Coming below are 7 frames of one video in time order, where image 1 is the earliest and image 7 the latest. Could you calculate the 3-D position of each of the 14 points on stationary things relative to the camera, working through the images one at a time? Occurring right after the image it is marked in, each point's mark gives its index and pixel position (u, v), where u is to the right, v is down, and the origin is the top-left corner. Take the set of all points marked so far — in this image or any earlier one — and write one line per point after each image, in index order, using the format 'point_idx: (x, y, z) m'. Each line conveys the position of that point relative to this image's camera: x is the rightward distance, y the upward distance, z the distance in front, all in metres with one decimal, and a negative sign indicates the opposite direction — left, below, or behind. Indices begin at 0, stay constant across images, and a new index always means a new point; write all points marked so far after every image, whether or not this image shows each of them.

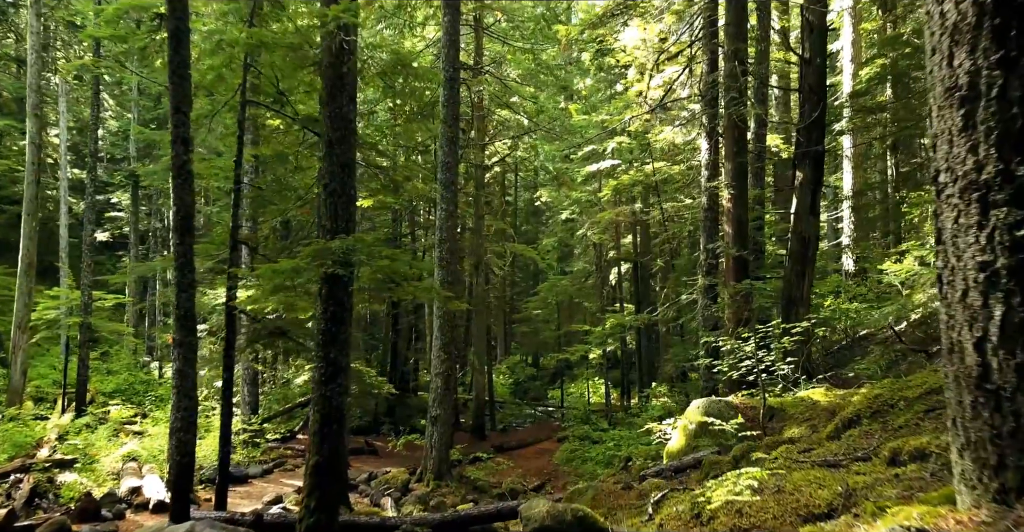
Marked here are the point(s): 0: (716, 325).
0: (+3.5, -1.0, +14.7) m
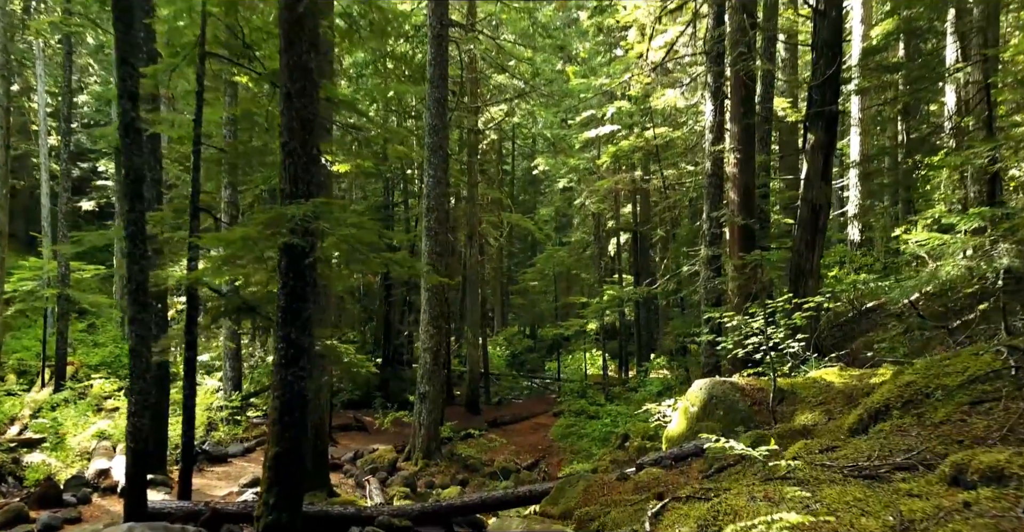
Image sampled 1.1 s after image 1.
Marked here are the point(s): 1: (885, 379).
0: (+3.4, -0.5, +13.8) m
1: (+3.8, -1.2, +8.4) m
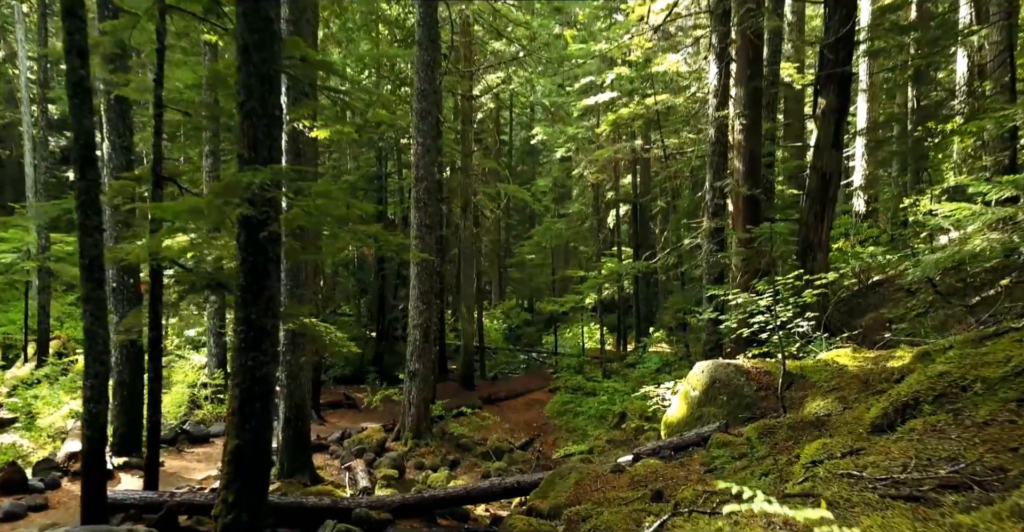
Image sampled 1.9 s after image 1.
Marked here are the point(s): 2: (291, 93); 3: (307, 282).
0: (+3.2, -0.1, +13.1) m
1: (+3.7, -0.9, +7.7) m
2: (-3.0, +2.3, +11.4) m
3: (-2.9, -0.2, +12.1) m
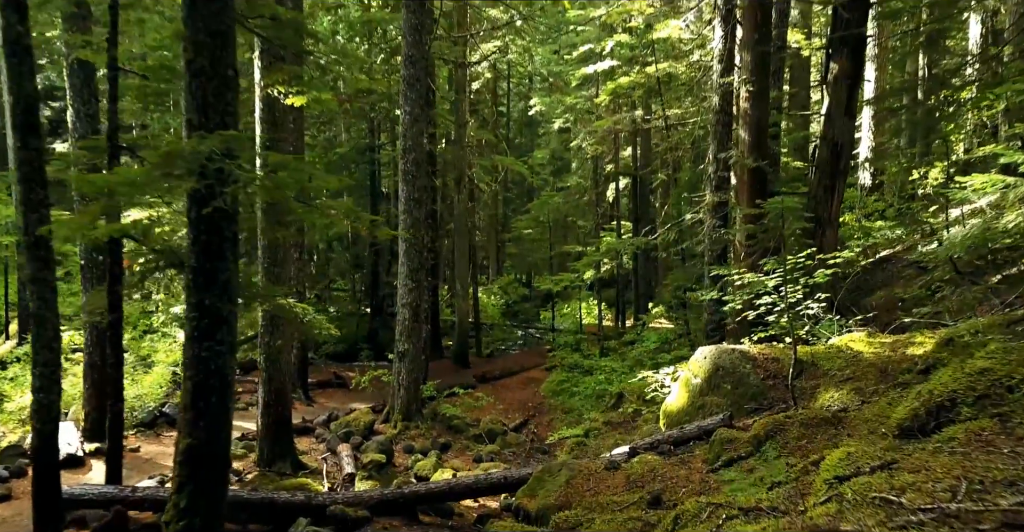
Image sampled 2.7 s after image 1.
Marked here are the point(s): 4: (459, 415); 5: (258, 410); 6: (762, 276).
0: (+3.1, +0.2, +12.4) m
1: (+3.5, -0.7, +7.1) m
2: (-3.1, +2.6, +10.7) m
3: (-3.1, +0.1, +11.4) m
4: (-1.1, -3.0, +16.8) m
5: (-3.5, -2.0, +11.7) m
6: (+2.6, -0.1, +8.9) m
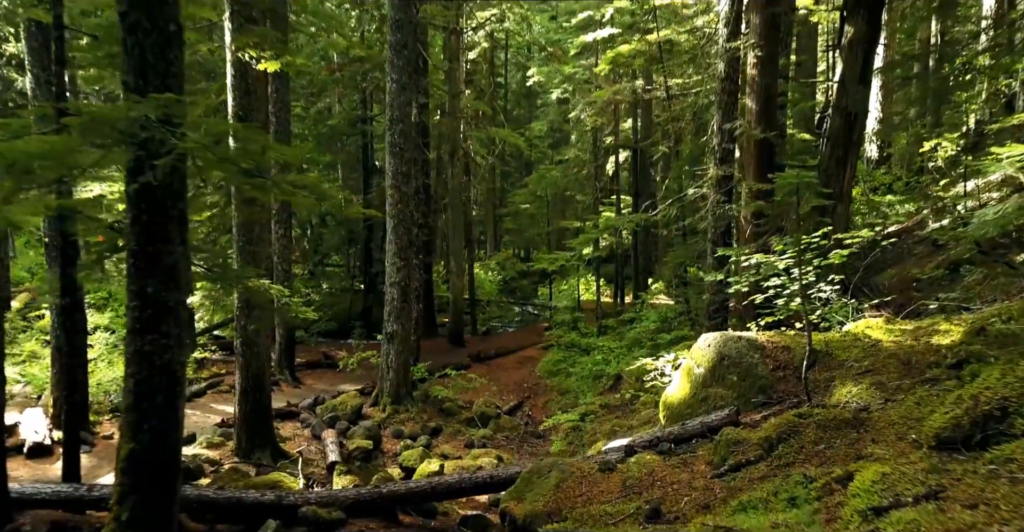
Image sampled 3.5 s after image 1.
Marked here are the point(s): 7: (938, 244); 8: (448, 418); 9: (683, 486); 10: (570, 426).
0: (+3.0, +0.6, +11.7) m
1: (+3.4, -0.6, +6.4) m
2: (-3.2, +2.9, +9.9) m
3: (-3.2, +0.3, +10.7) m
4: (-1.2, -2.5, +16.2) m
5: (-3.6, -1.7, +11.1) m
6: (+2.5, +0.1, +8.3) m
7: (+5.8, +0.3, +11.5) m
8: (-1.2, -2.7, +15.2) m
9: (+1.2, -1.6, +6.1) m
10: (+0.9, -2.5, +13.3) m
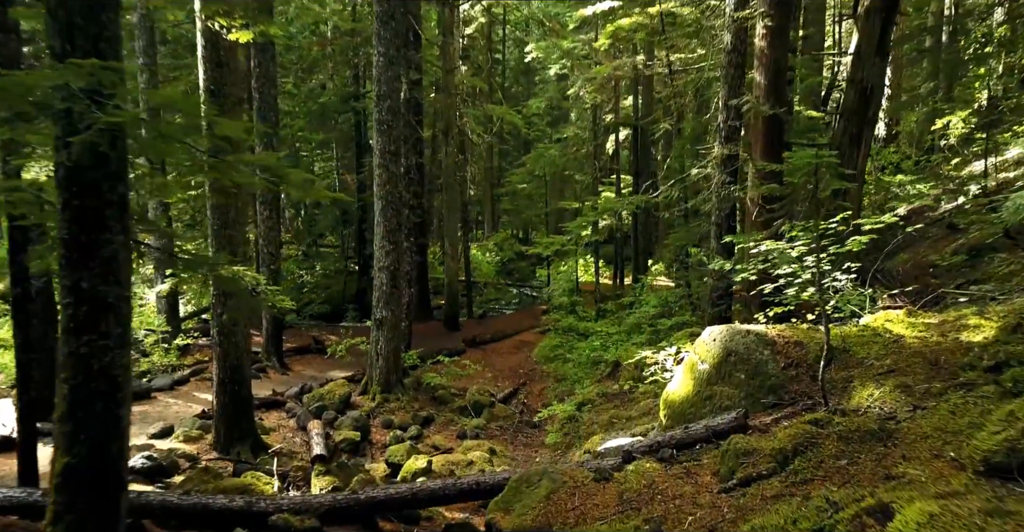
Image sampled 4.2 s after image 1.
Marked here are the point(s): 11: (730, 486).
0: (+2.9, +0.8, +11.1) m
1: (+3.3, -0.5, +5.8) m
2: (-3.3, +3.0, +9.2) m
3: (-3.3, +0.5, +10.1) m
4: (-1.3, -2.2, +15.7) m
5: (-3.7, -1.5, +10.5) m
6: (+2.4, +0.2, +7.6) m
7: (+5.7, +0.5, +10.9) m
8: (-1.3, -2.4, +14.7) m
9: (+1.1, -1.5, +5.5) m
10: (+0.8, -2.3, +12.7) m
11: (+1.4, -1.4, +5.5) m
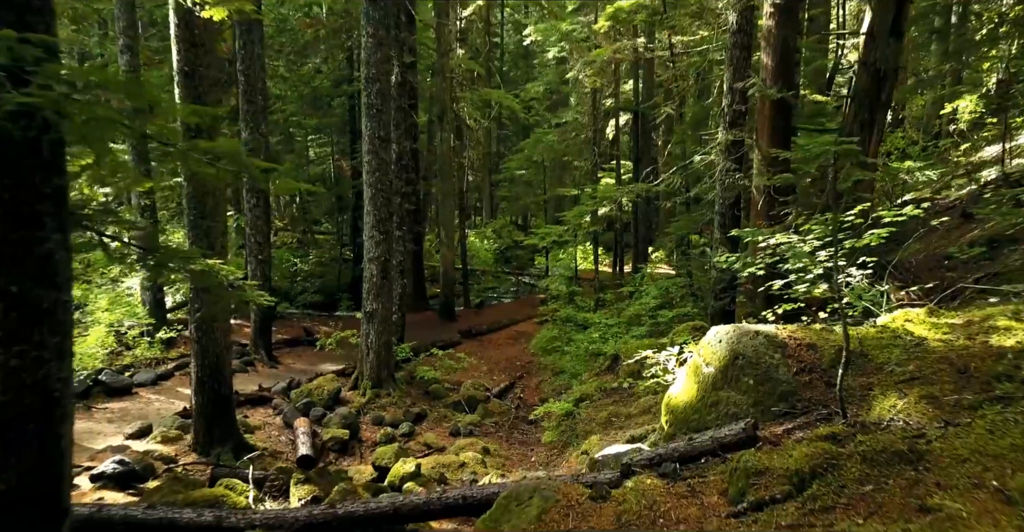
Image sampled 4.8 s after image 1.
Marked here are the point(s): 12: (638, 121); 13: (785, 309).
0: (+2.8, +0.9, +10.5) m
1: (+3.2, -0.5, +5.3) m
2: (-3.4, +3.1, +8.6) m
3: (-3.3, +0.6, +9.6) m
4: (-1.3, -2.0, +15.2) m
5: (-3.8, -1.4, +10.0) m
6: (+2.4, +0.3, +7.1) m
7: (+5.6, +0.6, +10.4) m
8: (-1.3, -2.3, +14.2) m
9: (+1.1, -1.5, +5.0) m
10: (+0.8, -2.1, +12.2) m
11: (+1.3, -1.4, +5.0) m
12: (+3.0, +3.4, +20.0) m
13: (+2.4, -0.4, +7.4) m
